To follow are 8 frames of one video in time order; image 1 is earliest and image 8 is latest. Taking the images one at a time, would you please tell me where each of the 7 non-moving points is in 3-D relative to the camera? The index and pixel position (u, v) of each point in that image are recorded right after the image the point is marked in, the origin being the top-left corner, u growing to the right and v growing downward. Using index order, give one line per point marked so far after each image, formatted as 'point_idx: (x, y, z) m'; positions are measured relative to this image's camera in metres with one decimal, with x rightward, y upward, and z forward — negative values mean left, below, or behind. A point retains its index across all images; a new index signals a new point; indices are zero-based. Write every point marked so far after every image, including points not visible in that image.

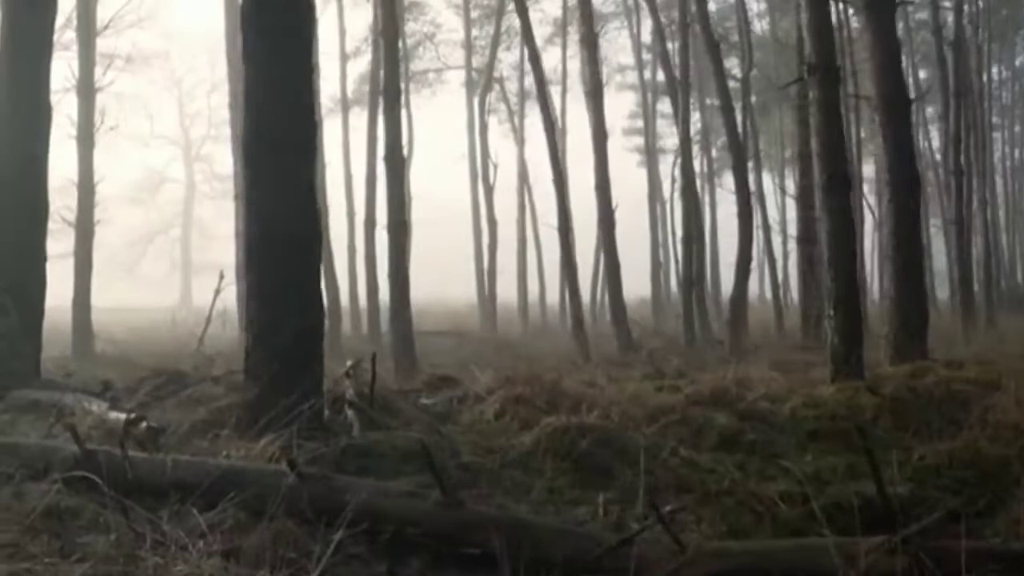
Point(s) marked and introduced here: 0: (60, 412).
0: (-3.3, -0.9, +7.8) m
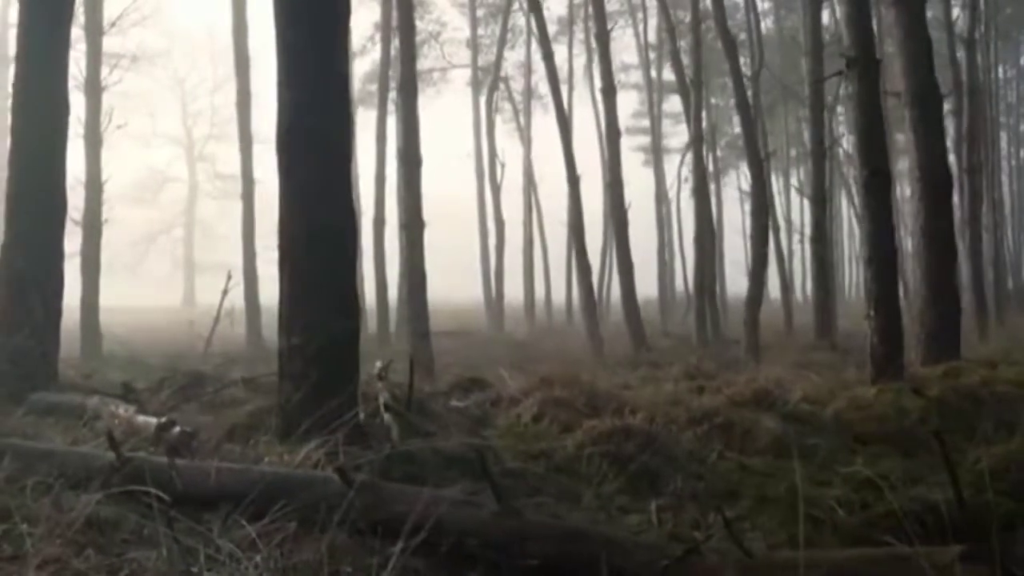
0: (-3.0, -0.9, +7.5) m
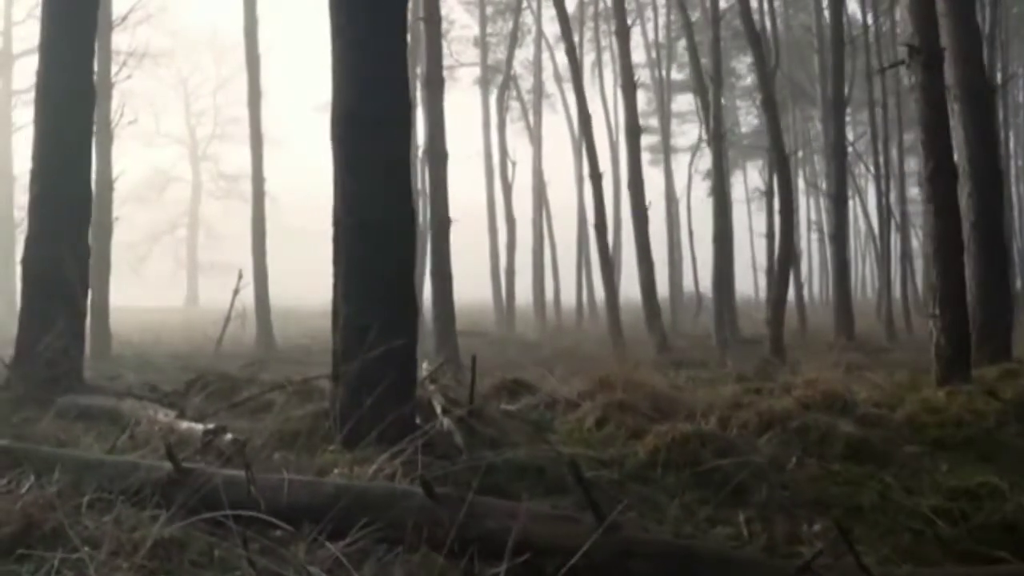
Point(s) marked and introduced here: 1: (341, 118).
0: (-2.5, -0.9, +7.0) m
1: (-1.1, +1.1, +6.7) m
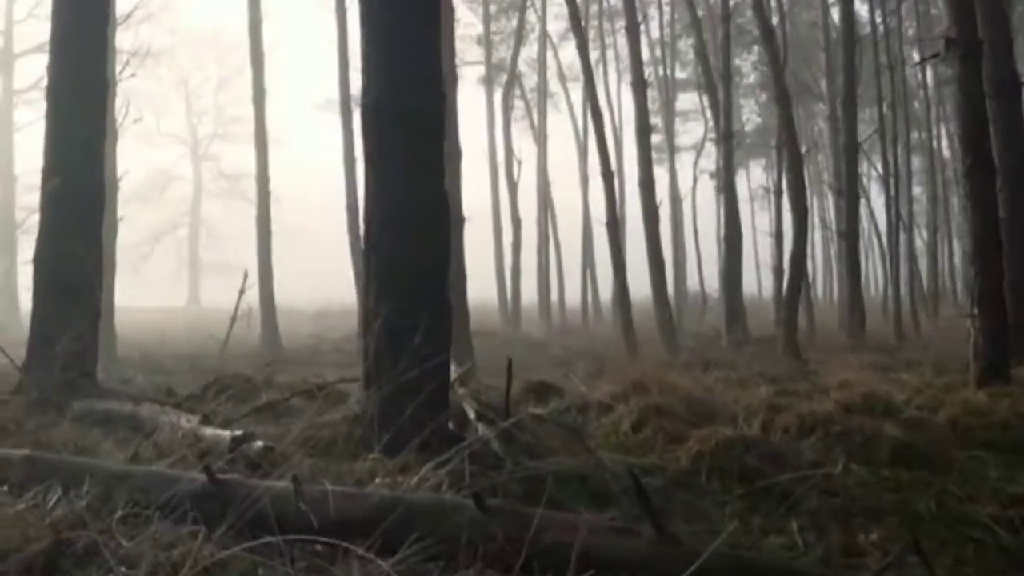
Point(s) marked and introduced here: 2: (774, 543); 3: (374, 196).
0: (-2.3, -0.9, +6.8) m
1: (-0.8, +1.1, +6.5) m
2: (+1.4, -1.3, +5.6) m
3: (-0.8, +0.6, +6.4) m
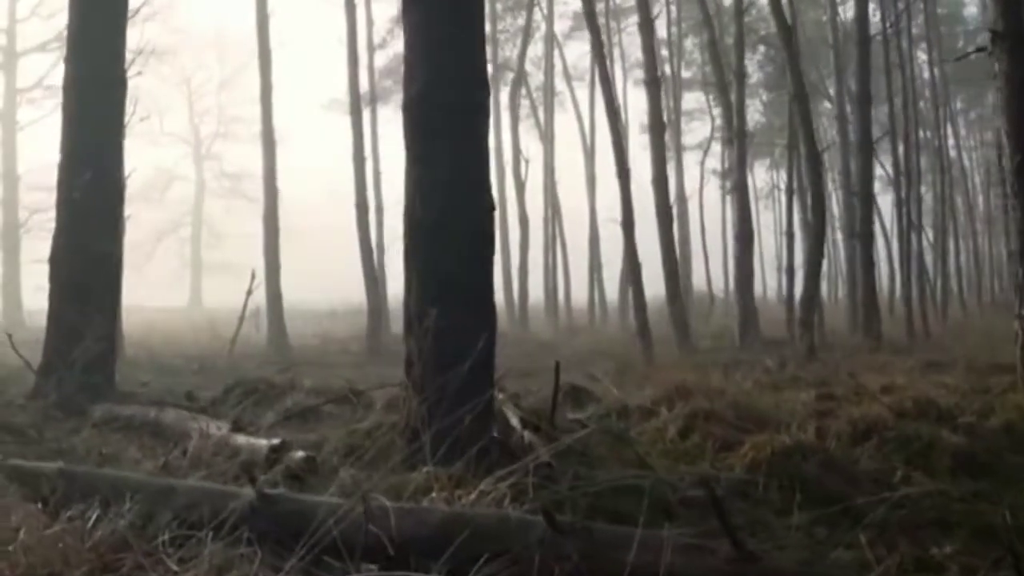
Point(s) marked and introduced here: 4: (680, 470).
0: (-2.0, -0.9, +6.4) m
1: (-0.6, +1.1, +6.1) m
2: (+1.6, -1.3, +5.2) m
3: (-0.5, +0.5, +6.1) m
4: (+1.0, -1.1, +6.2) m
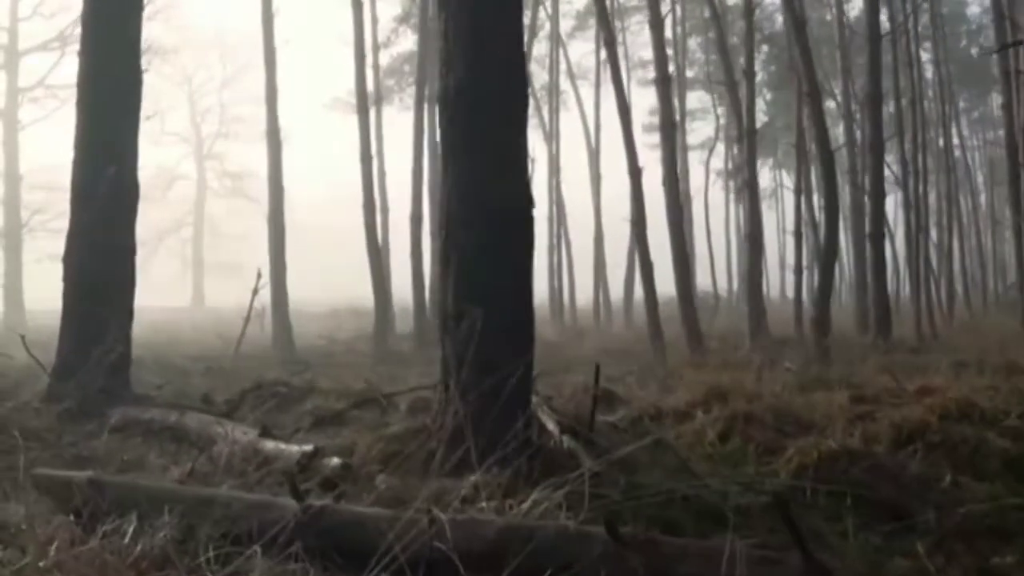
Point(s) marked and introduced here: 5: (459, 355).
0: (-1.8, -0.9, +6.2) m
1: (-0.3, +1.1, +5.9) m
2: (+1.9, -1.3, +5.0) m
3: (-0.3, +0.6, +5.8) m
4: (+1.2, -1.1, +6.0) m
5: (-0.3, -0.3, +5.7) m
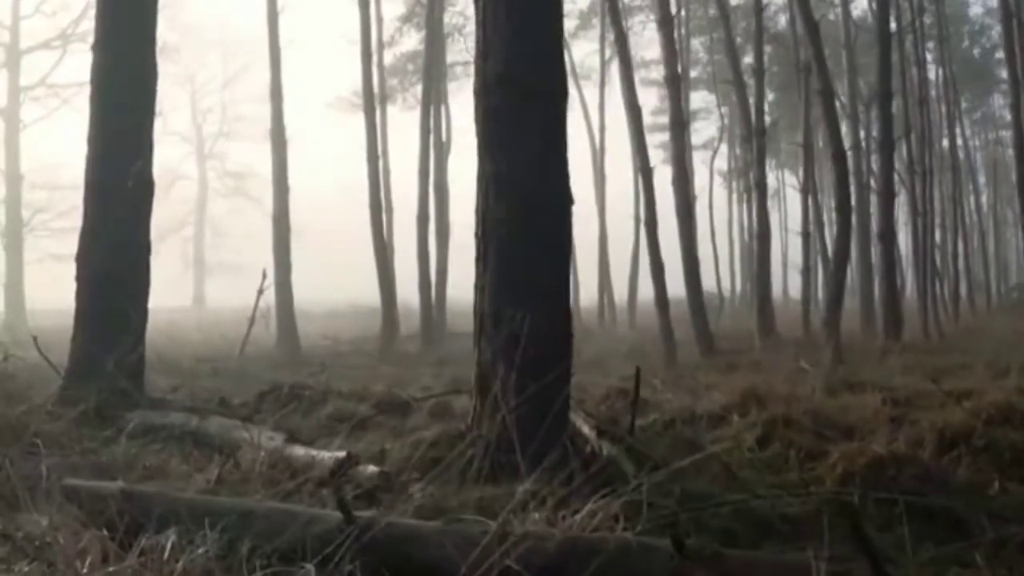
0: (-1.6, -0.9, +6.0) m
1: (-0.1, +1.1, +5.7) m
2: (+2.1, -1.3, +4.8) m
3: (-0.1, +0.6, +5.6) m
4: (+1.4, -1.1, +5.8) m
5: (-0.1, -0.3, +5.5) m
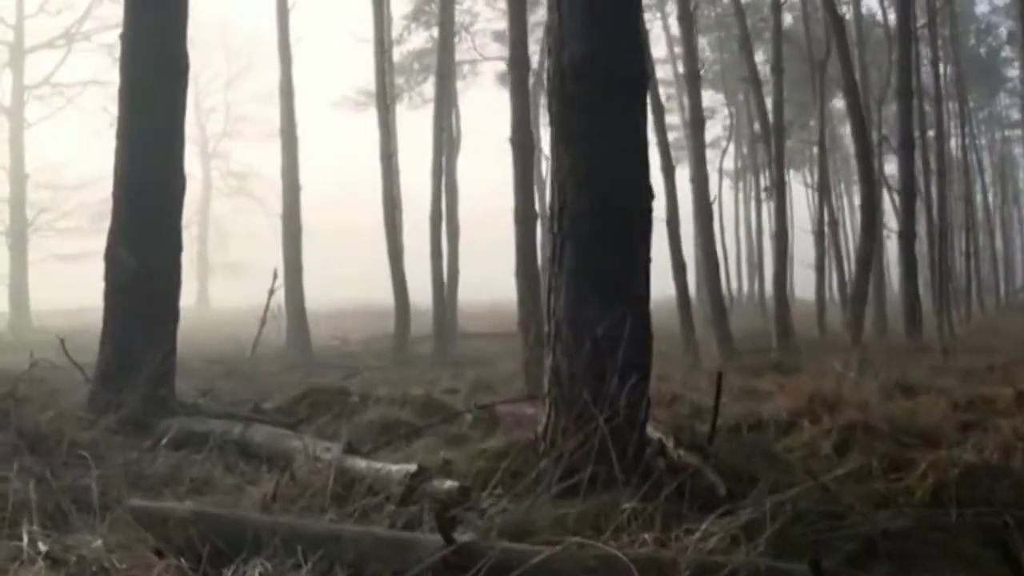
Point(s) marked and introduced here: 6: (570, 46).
0: (-1.3, -0.9, +5.6) m
1: (+0.2, +1.1, +5.3) m
2: (+2.4, -1.3, +4.4) m
3: (+0.2, +0.6, +5.2) m
4: (+1.8, -1.1, +5.4) m
5: (+0.3, -0.3, +5.1) m
6: (+0.2, +1.2, +5.3) m
